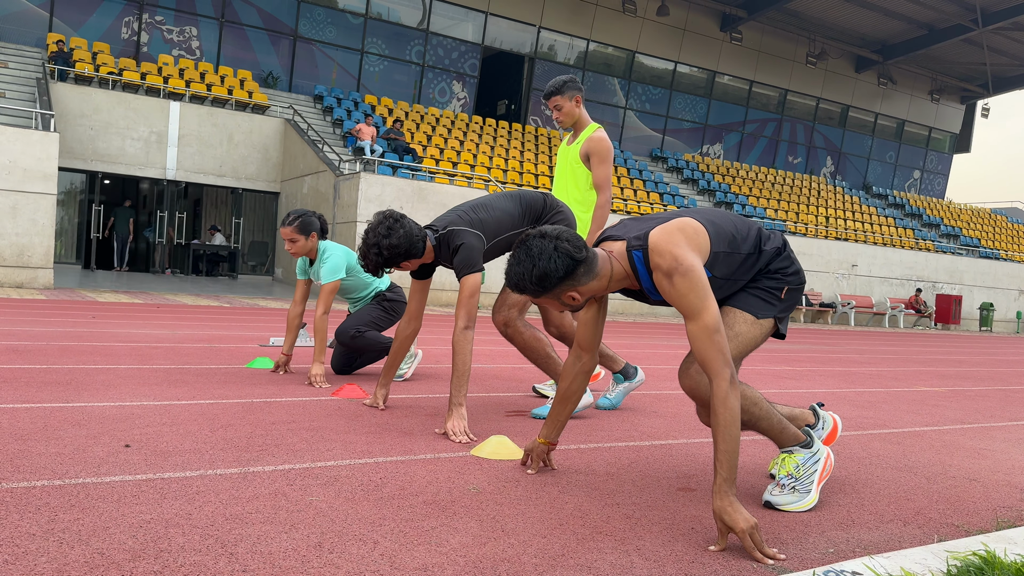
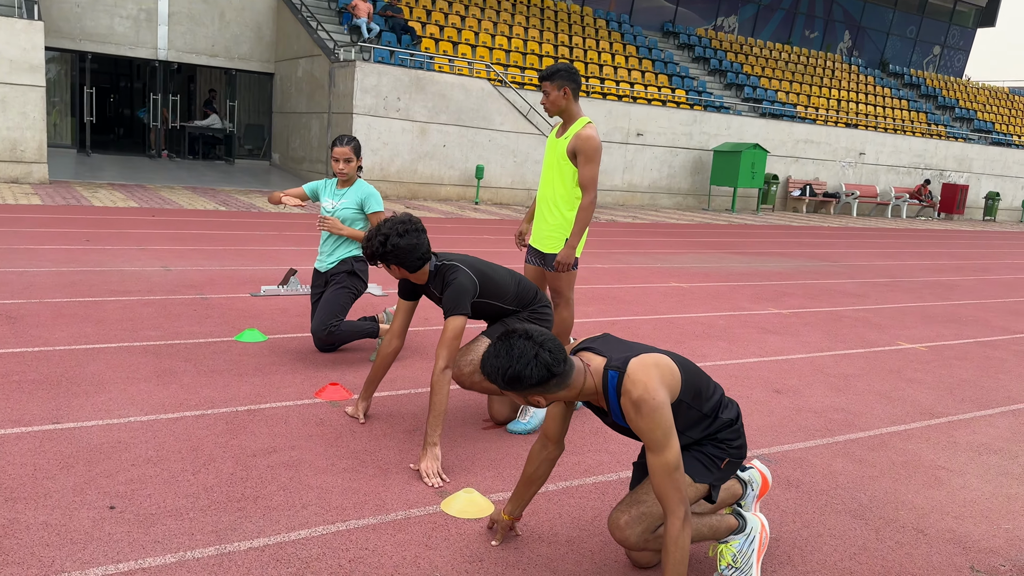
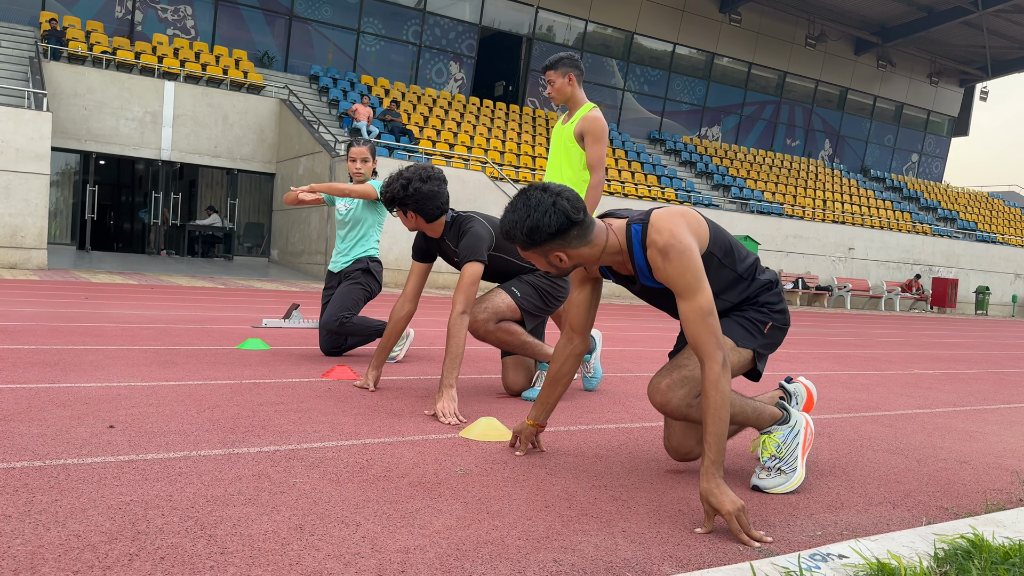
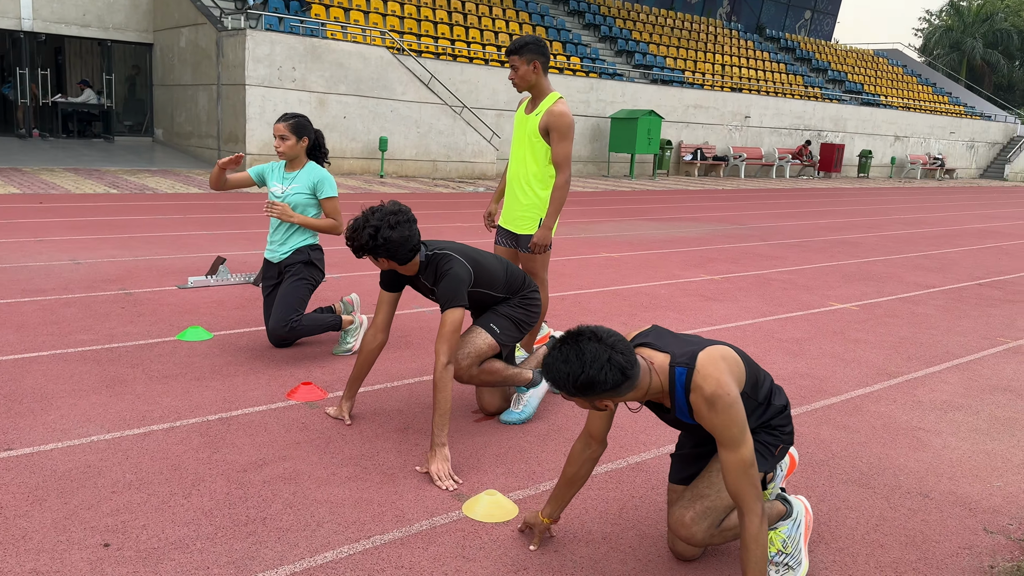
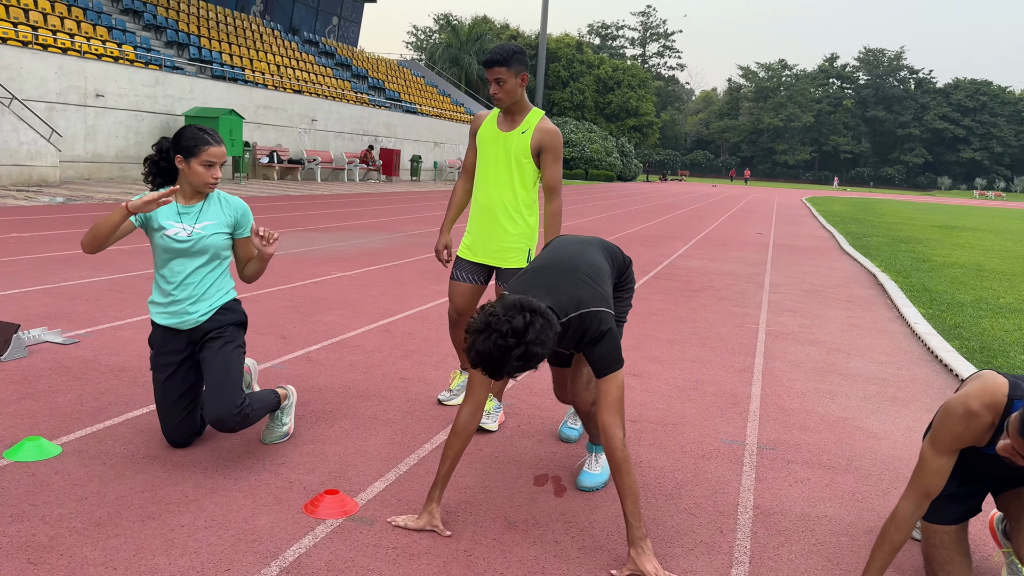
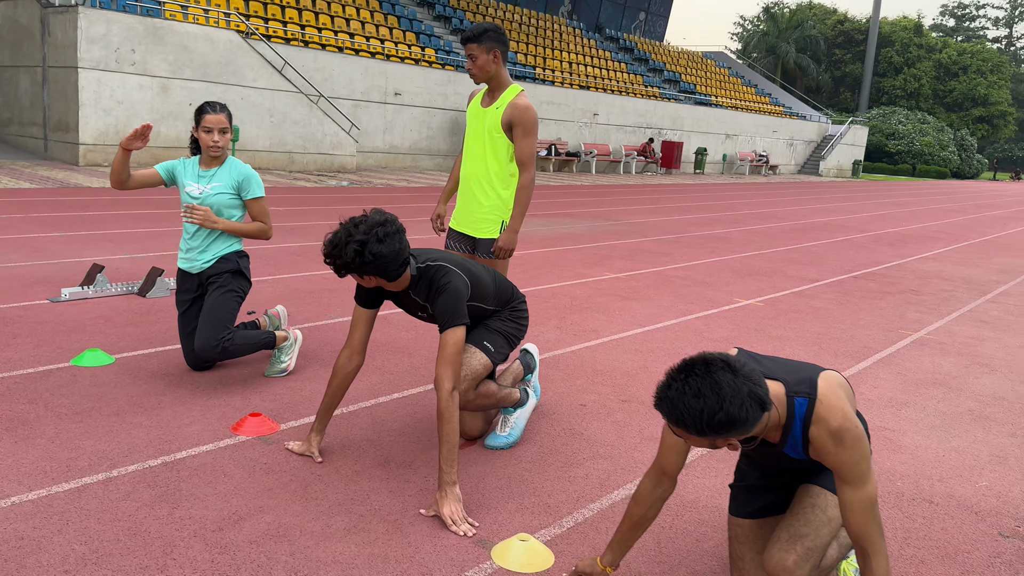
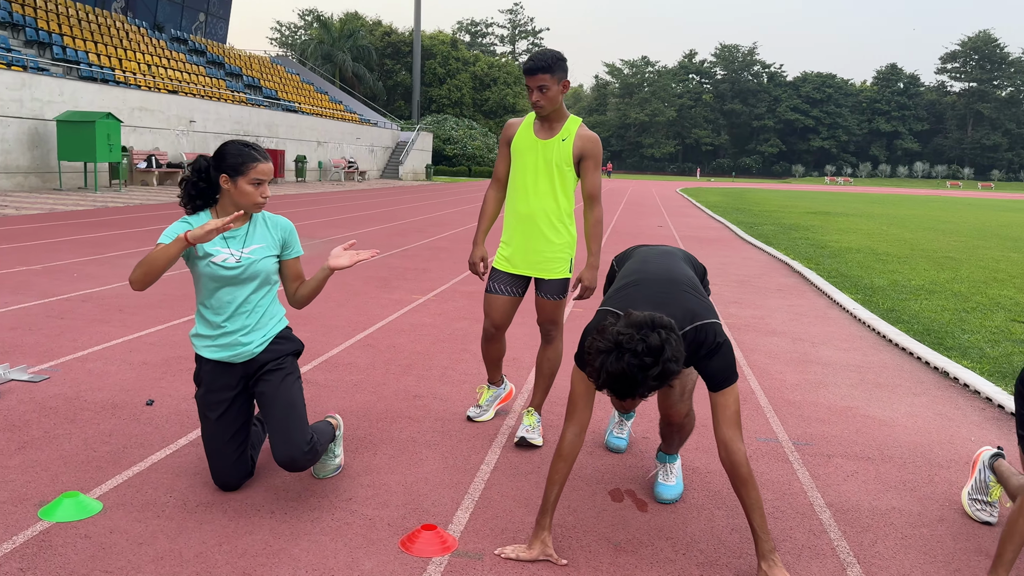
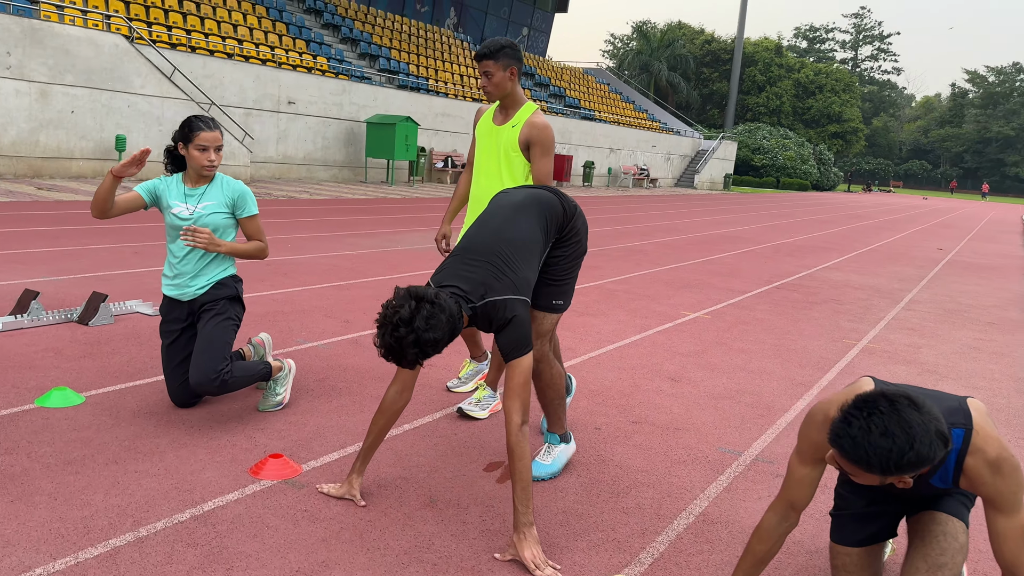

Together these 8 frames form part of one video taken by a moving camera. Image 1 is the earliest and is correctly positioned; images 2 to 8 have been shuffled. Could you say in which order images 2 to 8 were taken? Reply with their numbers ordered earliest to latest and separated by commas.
3, 2, 4, 6, 8, 5, 7
